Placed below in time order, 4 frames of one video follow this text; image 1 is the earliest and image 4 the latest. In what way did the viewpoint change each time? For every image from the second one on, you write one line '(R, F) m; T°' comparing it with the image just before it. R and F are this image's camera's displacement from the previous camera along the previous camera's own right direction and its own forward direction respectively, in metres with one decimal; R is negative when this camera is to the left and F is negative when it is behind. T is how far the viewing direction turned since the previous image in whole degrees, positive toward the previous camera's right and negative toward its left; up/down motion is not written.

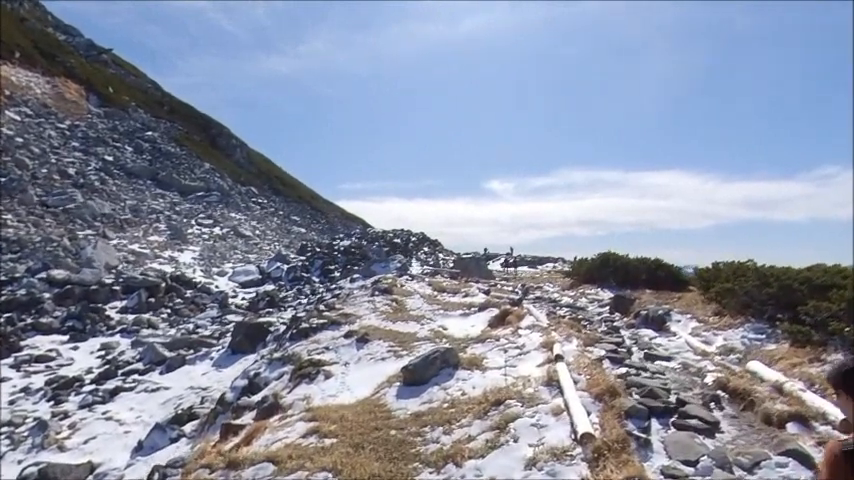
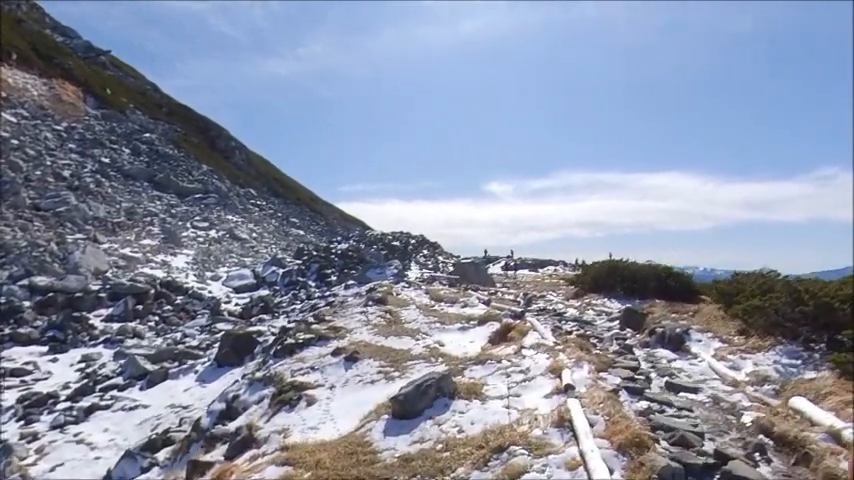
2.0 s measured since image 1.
(+0.1, +1.0) m; 0°
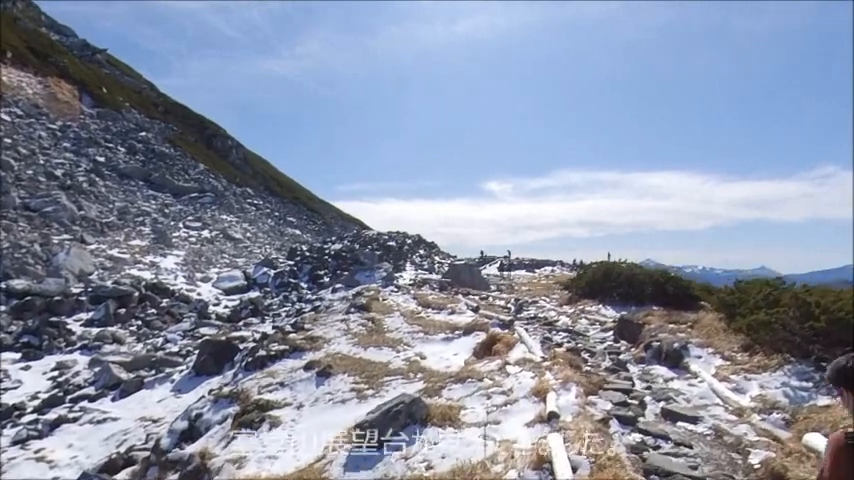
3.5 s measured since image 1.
(+0.4, +0.8) m; 0°
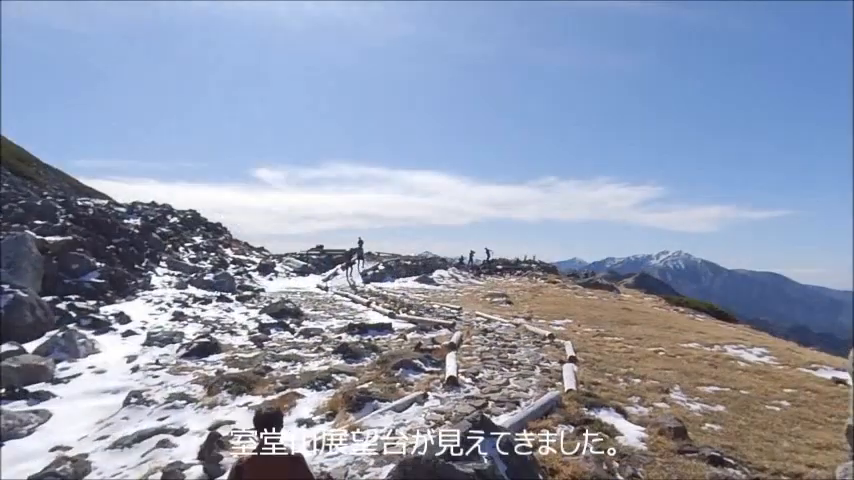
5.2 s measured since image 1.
(+0.1, +1.4) m; 0°
